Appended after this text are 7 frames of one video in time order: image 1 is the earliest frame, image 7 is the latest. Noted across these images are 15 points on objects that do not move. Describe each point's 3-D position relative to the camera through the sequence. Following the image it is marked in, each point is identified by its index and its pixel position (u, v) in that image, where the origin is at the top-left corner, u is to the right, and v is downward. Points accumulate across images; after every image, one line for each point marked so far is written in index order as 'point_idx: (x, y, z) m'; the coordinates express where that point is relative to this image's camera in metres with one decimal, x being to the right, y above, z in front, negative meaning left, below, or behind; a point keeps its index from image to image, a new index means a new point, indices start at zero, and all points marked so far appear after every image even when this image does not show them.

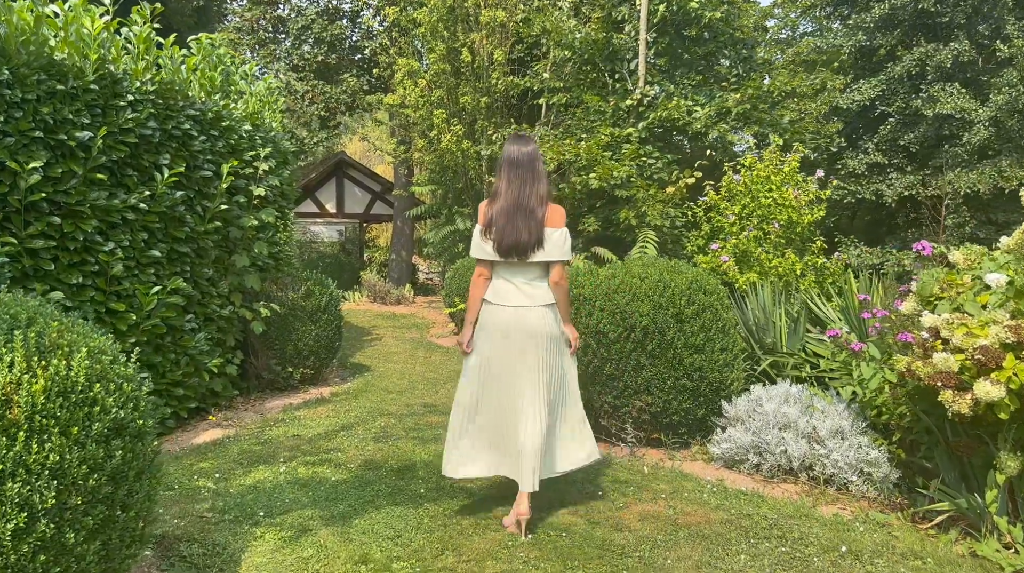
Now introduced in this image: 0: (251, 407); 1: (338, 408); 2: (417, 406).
0: (-2.4, -1.1, +7.9) m
1: (-1.5, -1.1, +7.5) m
2: (-0.8, -1.0, +7.5) m
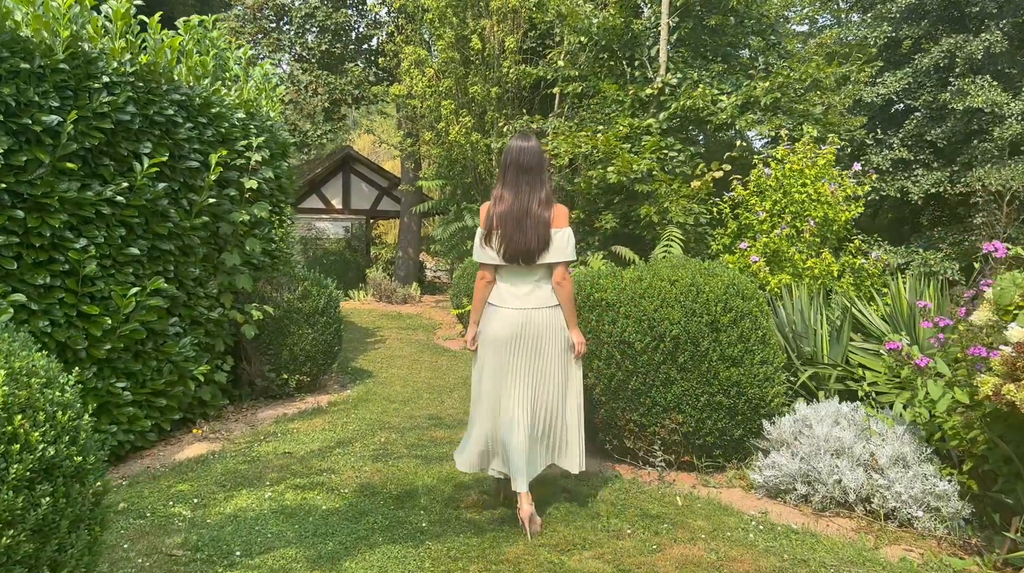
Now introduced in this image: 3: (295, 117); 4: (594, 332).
0: (-2.3, -1.1, +7.3) m
1: (-1.4, -1.1, +6.9) m
2: (-0.7, -1.1, +6.9) m
3: (-3.9, +3.0, +15.4) m
4: (+0.5, -0.3, +5.2) m
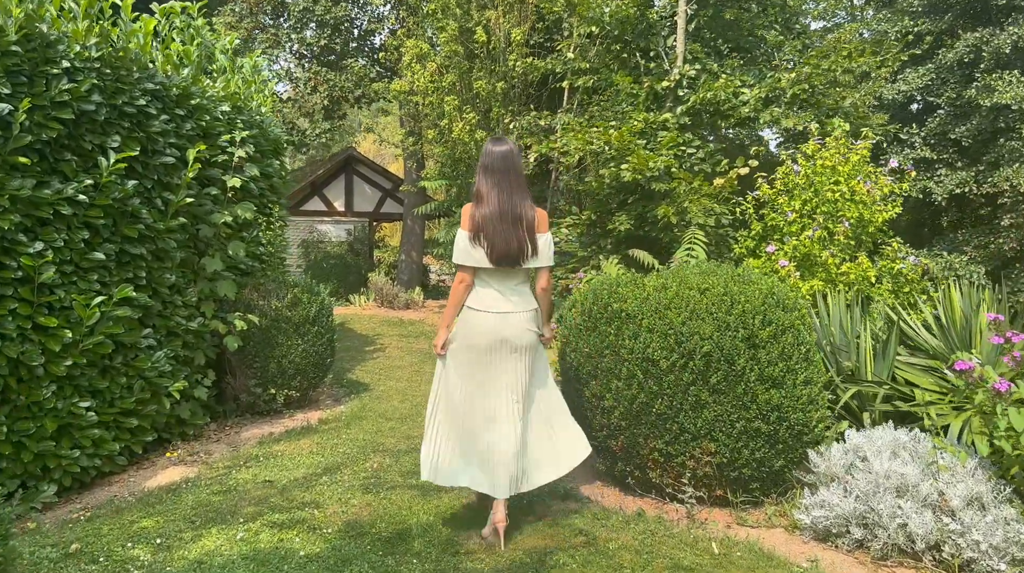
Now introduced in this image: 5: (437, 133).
0: (-2.2, -1.2, +6.7) m
1: (-1.4, -1.1, +6.3) m
2: (-0.7, -1.1, +6.3) m
3: (-3.8, +2.9, +14.9) m
4: (+0.5, -0.3, +4.6) m
5: (-1.0, +2.1, +12.0) m
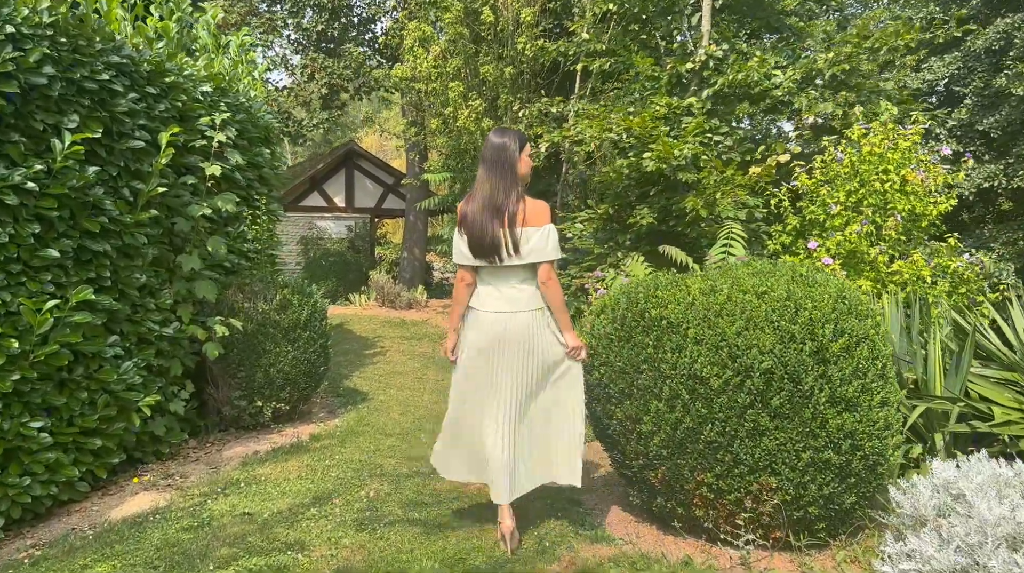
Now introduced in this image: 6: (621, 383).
0: (-2.1, -1.2, +6.0) m
1: (-1.3, -1.1, +5.6) m
2: (-0.6, -1.1, +5.5) m
3: (-3.7, +3.0, +14.1) m
4: (+0.6, -0.3, +3.9) m
5: (-0.9, +2.1, +11.2) m
6: (+0.5, -0.4, +4.0) m
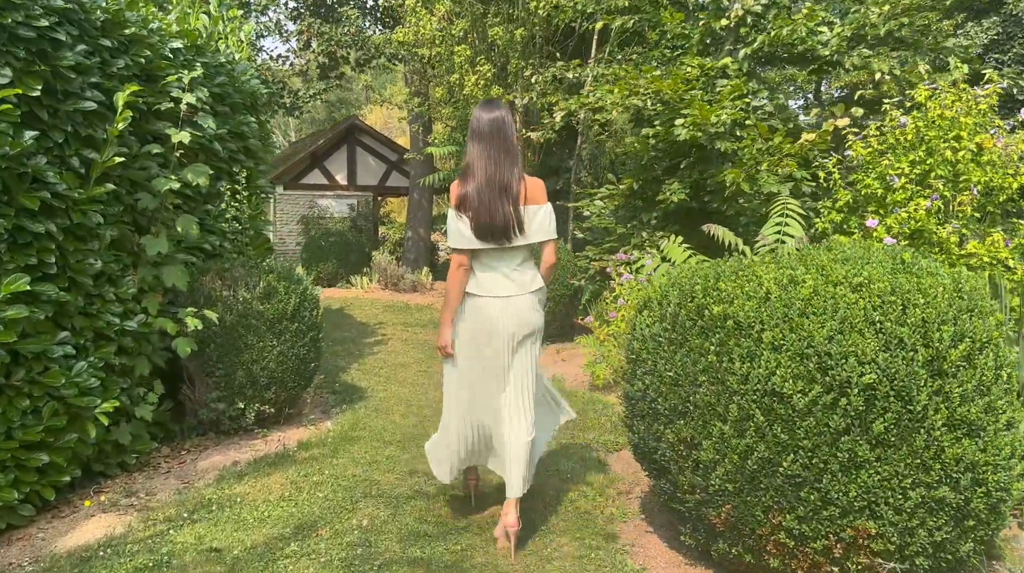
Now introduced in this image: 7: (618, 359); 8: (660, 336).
0: (-2.0, -1.1, +5.2) m
1: (-1.2, -1.1, +4.8) m
2: (-0.5, -1.0, +4.8) m
3: (-3.5, +3.2, +13.3) m
4: (+0.7, -0.3, +3.1) m
5: (-0.8, +2.3, +10.4) m
6: (+0.6, -0.4, +3.2) m
7: (+0.8, -0.6, +6.7) m
8: (+0.6, -0.2, +3.3) m
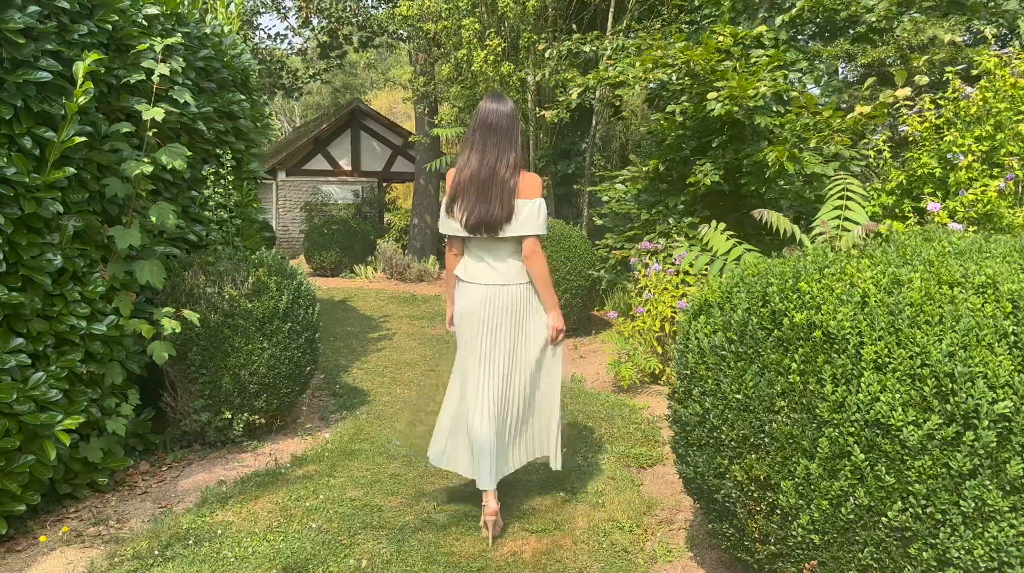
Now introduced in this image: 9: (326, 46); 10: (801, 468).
0: (-1.9, -1.1, +4.6) m
1: (-1.1, -1.0, +4.2) m
2: (-0.4, -1.0, +4.2) m
3: (-3.4, +3.4, +12.6) m
4: (+0.8, -0.3, +2.4) m
5: (-0.7, +2.5, +9.7) m
6: (+0.7, -0.4, +2.6) m
7: (+0.9, -0.5, +6.1) m
8: (+0.7, -0.2, +2.7) m
9: (-2.8, +3.6, +12.9) m
10: (+0.8, -0.5, +2.4) m
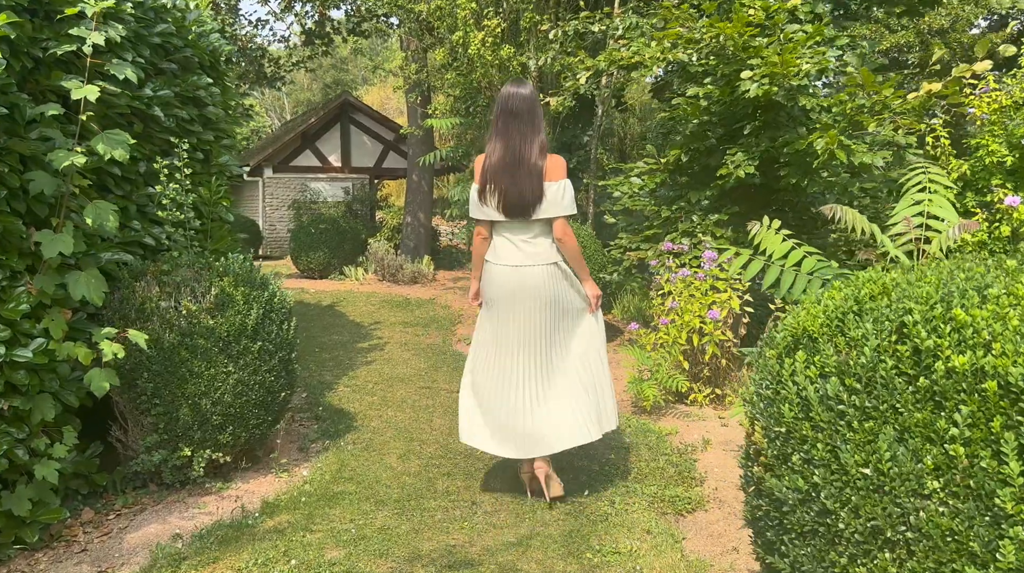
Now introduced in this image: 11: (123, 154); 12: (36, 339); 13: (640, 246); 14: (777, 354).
0: (-1.9, -1.2, +3.8) m
1: (-1.0, -1.1, +3.4) m
2: (-0.3, -1.1, +3.4) m
3: (-3.4, +3.3, +11.8) m
4: (+0.9, -0.4, +1.7) m
5: (-0.7, +2.4, +9.0) m
6: (+0.7, -0.5, +1.8) m
7: (+1.0, -0.6, +5.3) m
8: (+0.7, -0.2, +1.9) m
9: (-2.8, +3.6, +12.1) m
10: (+0.9, -0.6, +1.7) m
11: (-1.7, +0.6, +3.9) m
12: (-2.0, -0.2, +3.6) m
13: (+1.0, +0.3, +6.6) m
14: (+0.7, -0.2, +2.5) m
